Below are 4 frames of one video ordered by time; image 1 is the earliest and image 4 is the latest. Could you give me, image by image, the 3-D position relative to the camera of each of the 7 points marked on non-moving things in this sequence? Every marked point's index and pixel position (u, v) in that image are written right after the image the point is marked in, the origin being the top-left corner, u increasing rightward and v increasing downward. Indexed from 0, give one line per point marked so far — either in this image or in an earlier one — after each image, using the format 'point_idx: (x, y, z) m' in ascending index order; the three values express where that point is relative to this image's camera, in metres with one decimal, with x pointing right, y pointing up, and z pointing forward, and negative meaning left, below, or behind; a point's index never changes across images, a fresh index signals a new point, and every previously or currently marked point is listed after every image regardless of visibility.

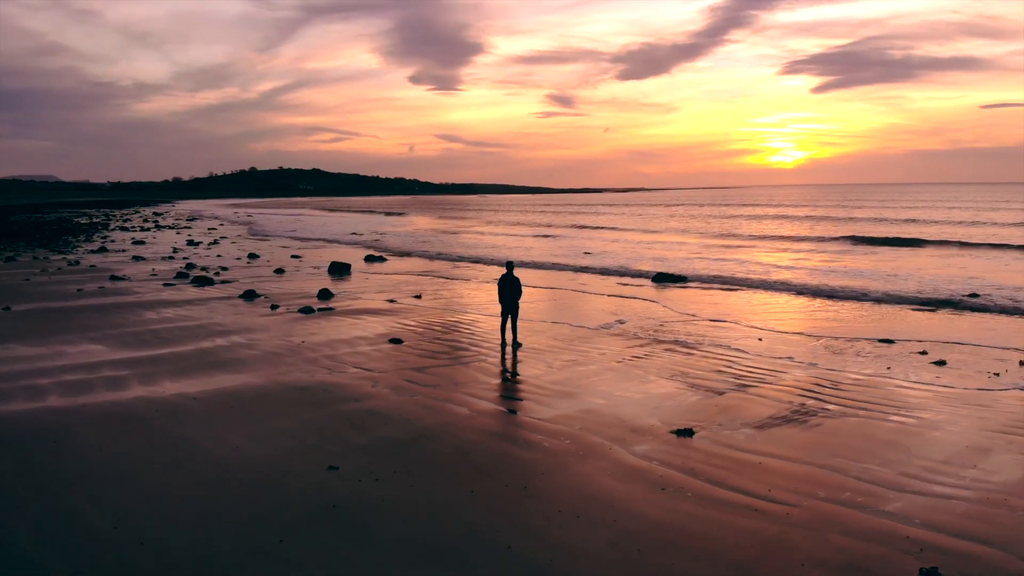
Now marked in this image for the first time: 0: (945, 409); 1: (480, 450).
0: (+4.3, -1.2, +8.3) m
1: (-0.2, -1.3, +6.8) m
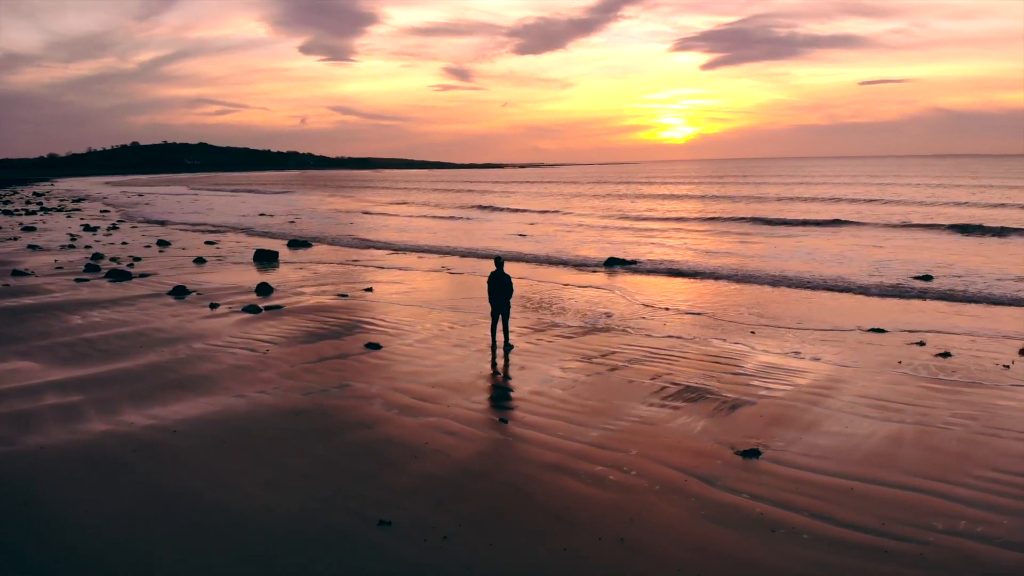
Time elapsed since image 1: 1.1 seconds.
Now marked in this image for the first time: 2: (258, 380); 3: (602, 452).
0: (+4.5, -1.1, +8.1) m
1: (+0.2, -1.4, +6.0) m
2: (-2.8, -1.0, +9.3) m
3: (+0.7, -1.3, +6.7) m
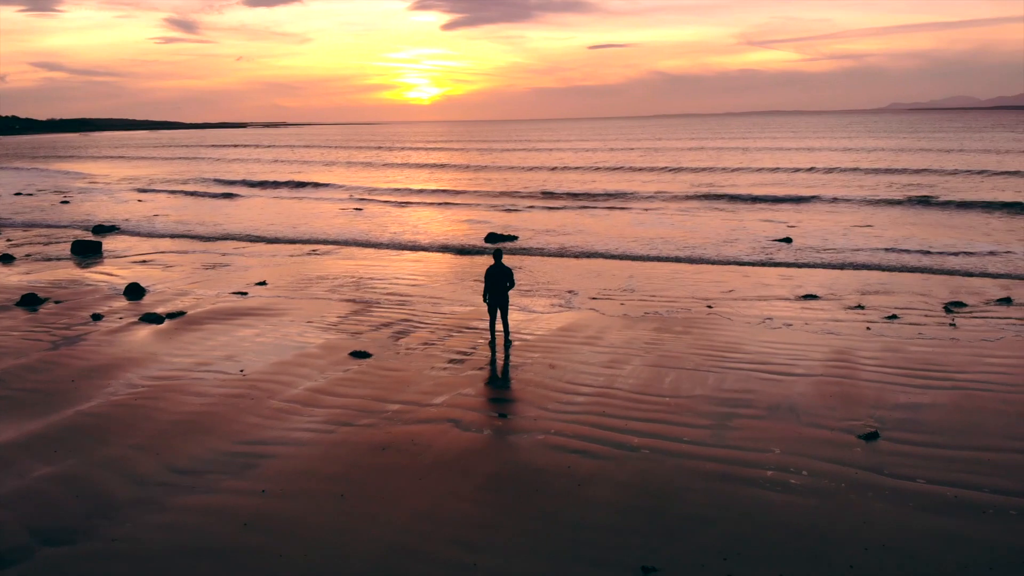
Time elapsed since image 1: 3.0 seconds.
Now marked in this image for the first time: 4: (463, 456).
0: (+5.1, -0.8, +9.1) m
1: (+1.6, -1.5, +5.9) m
2: (-2.2, -1.2, +8.1) m
3: (+1.9, -1.3, +6.7) m
4: (-0.4, -1.3, +6.8) m
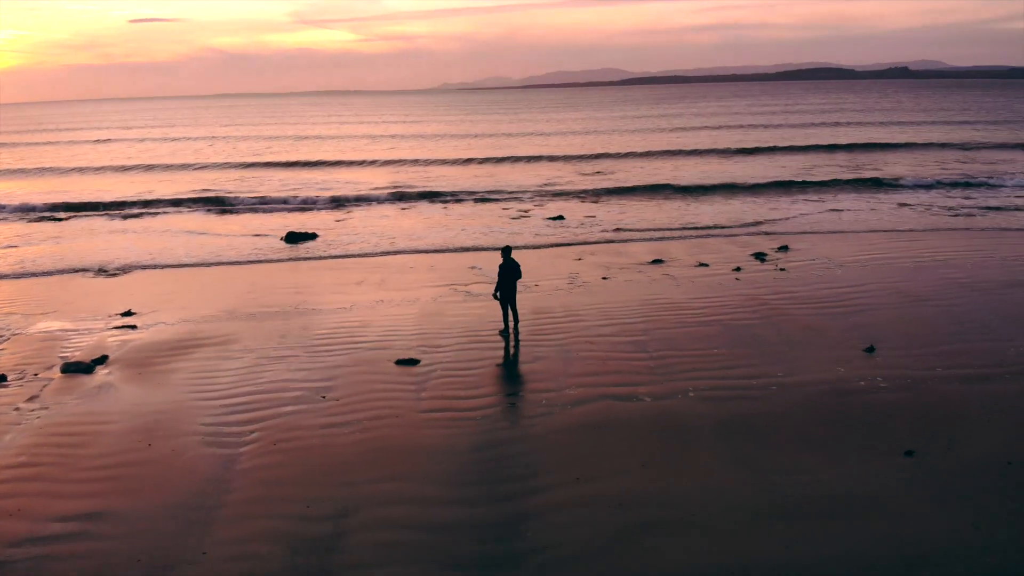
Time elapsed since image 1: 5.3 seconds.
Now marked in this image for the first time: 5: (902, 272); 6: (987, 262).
0: (+5.0, -0.1, +12.8) m
1: (+3.7, -1.1, +8.3) m
2: (-0.8, -1.3, +8.4) m
3: (+3.5, -0.9, +9.2) m
4: (+1.4, -1.3, +8.2) m
5: (+6.5, +0.3, +14.0) m
6: (+8.2, +0.4, +14.5) m
